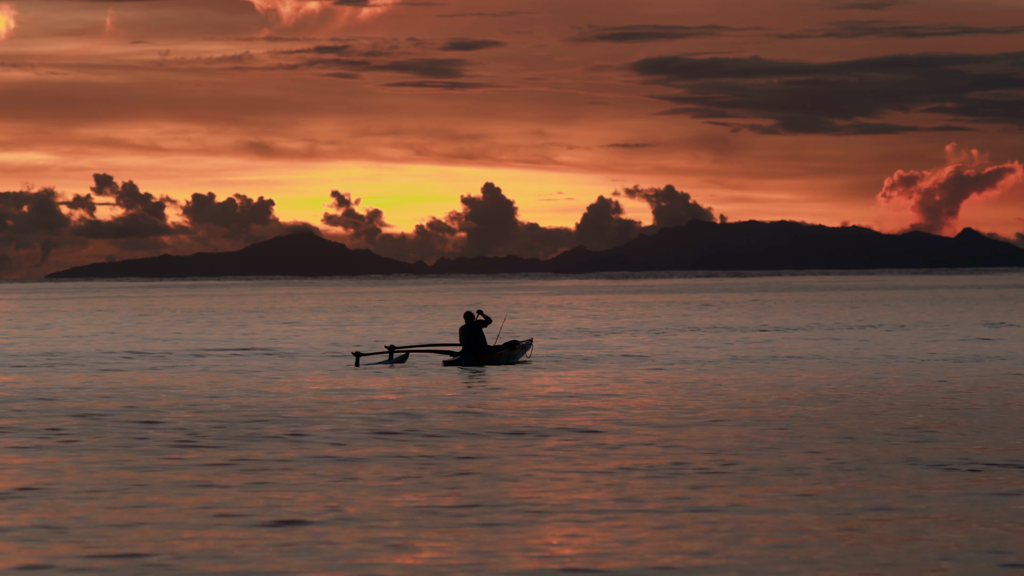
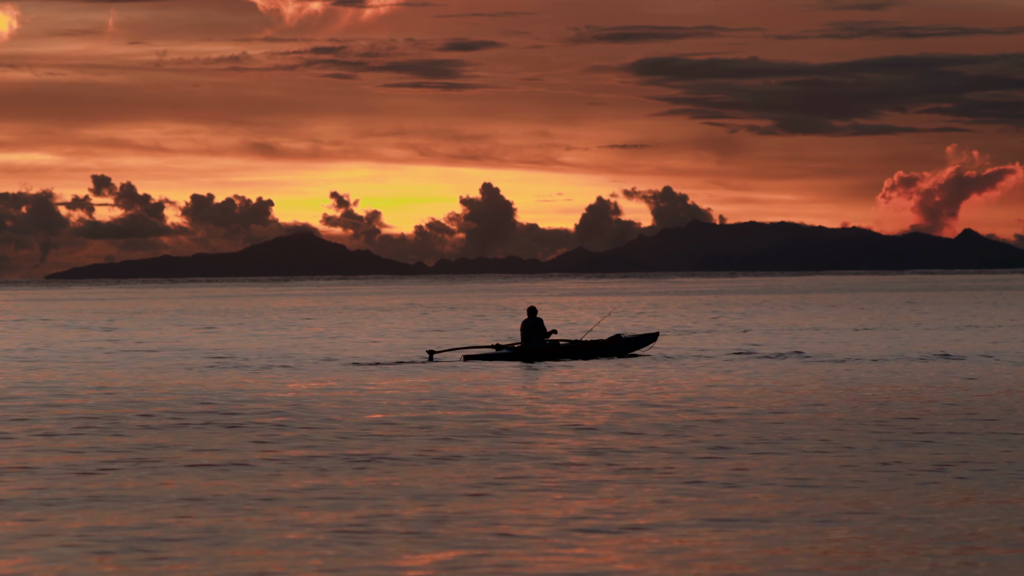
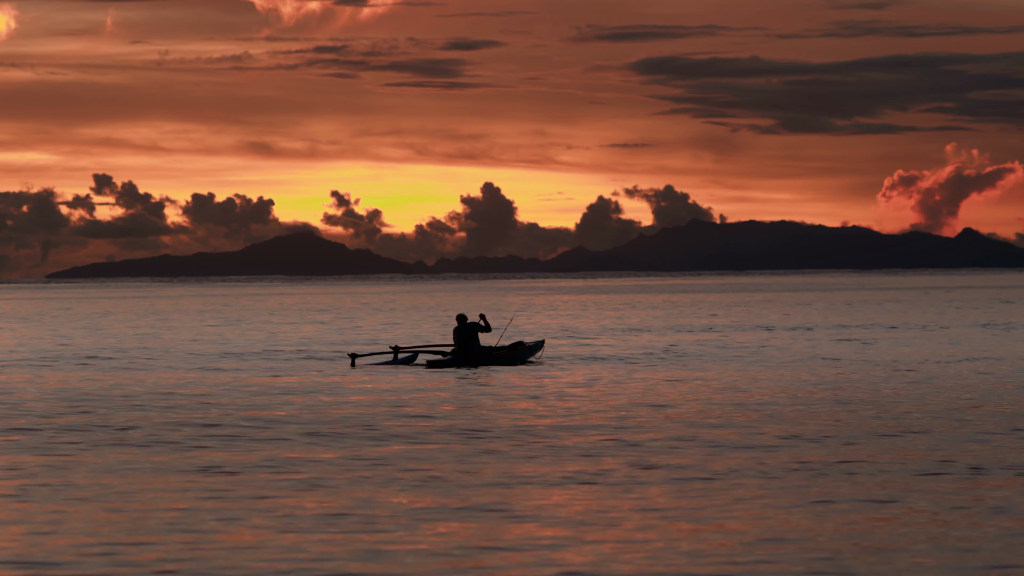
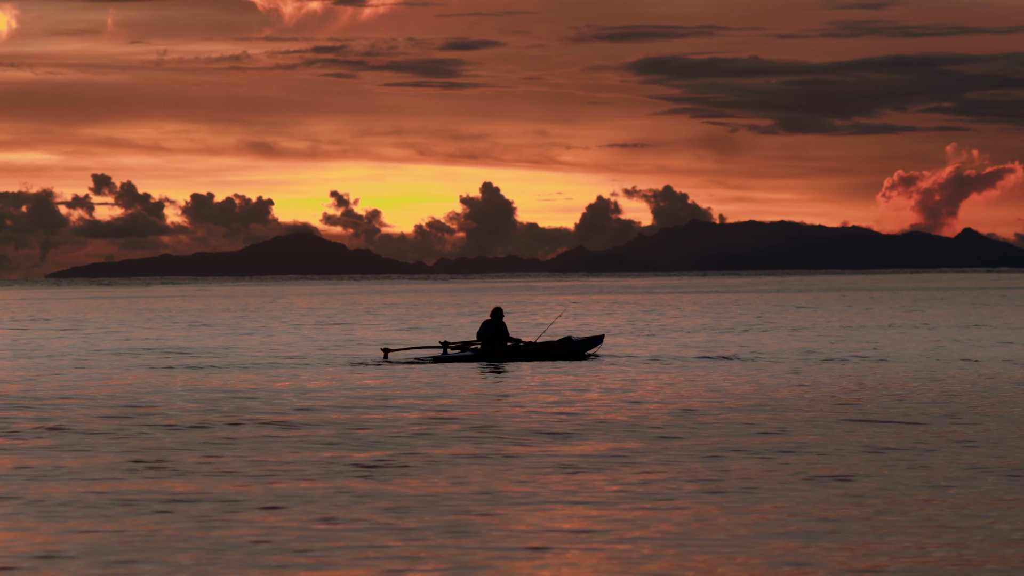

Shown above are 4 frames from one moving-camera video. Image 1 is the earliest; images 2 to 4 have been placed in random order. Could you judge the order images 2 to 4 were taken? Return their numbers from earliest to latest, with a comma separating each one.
3, 4, 2
